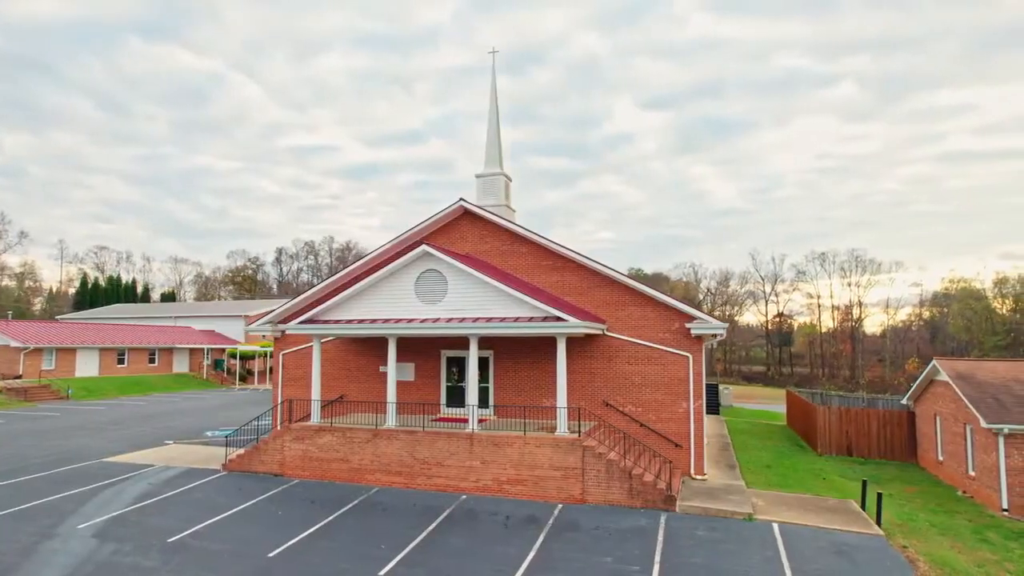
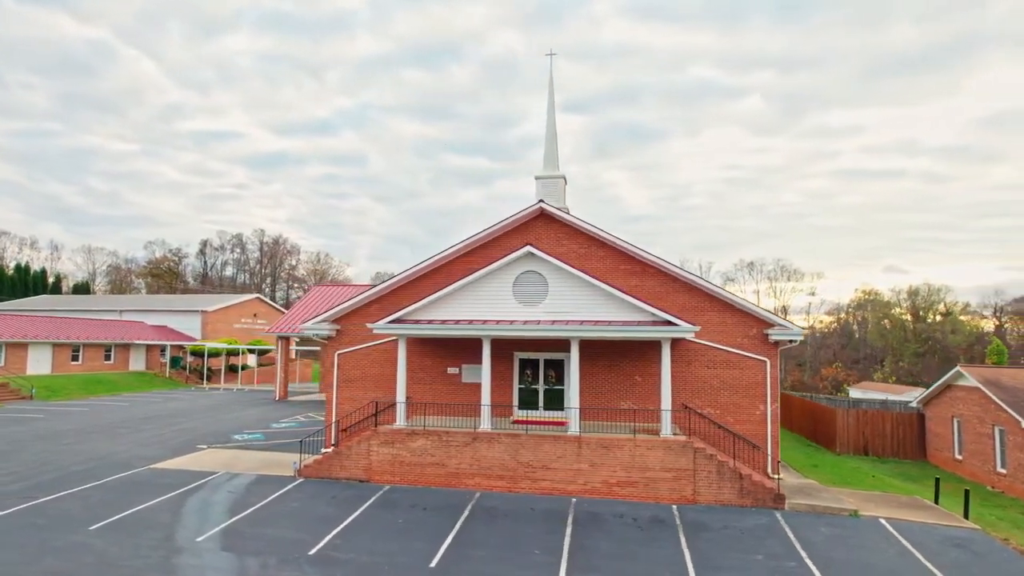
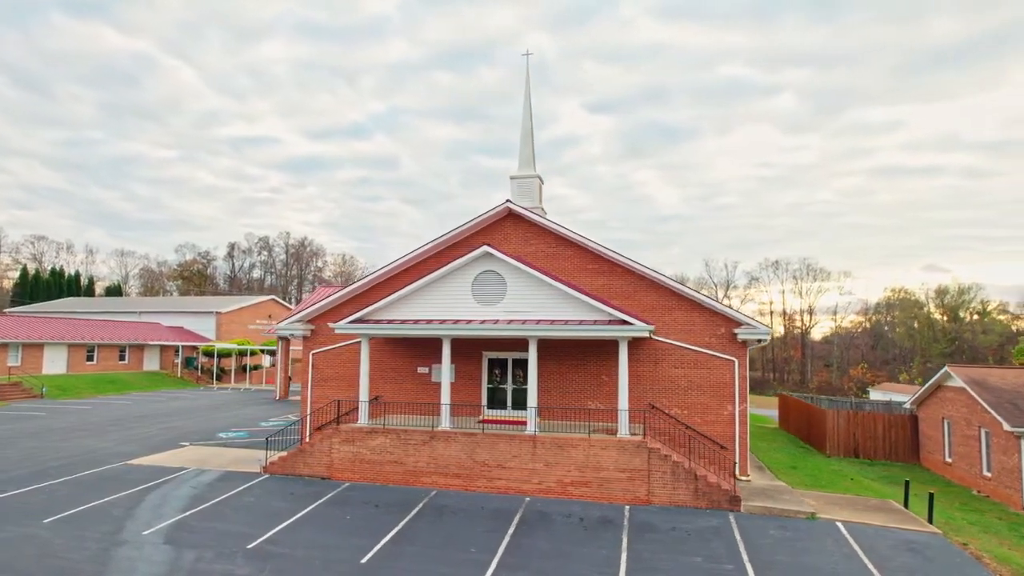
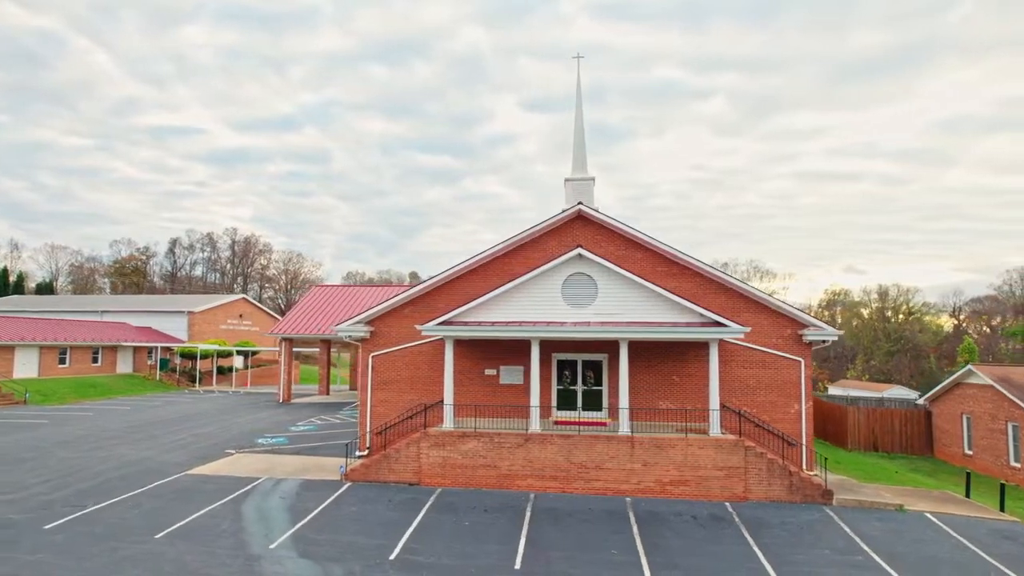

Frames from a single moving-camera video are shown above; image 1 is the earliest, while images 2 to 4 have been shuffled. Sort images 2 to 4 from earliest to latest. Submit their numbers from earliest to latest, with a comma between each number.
3, 2, 4
